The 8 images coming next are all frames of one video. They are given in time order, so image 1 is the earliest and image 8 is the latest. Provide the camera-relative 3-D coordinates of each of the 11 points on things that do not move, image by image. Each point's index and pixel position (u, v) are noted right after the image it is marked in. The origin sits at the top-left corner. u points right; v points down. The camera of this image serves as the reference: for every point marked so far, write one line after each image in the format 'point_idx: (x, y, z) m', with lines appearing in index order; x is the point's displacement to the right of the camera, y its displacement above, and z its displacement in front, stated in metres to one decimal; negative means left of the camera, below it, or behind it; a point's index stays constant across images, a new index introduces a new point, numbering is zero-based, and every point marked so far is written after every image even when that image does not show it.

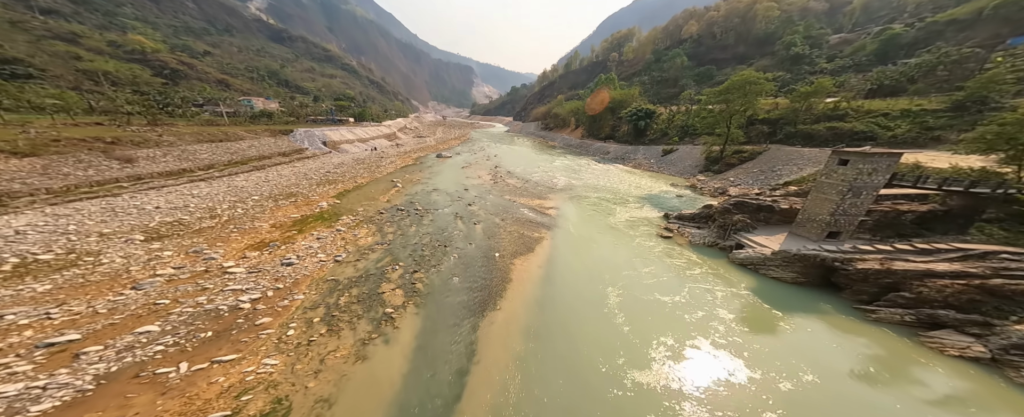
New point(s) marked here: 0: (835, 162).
0: (+12.8, +1.8, +12.3) m
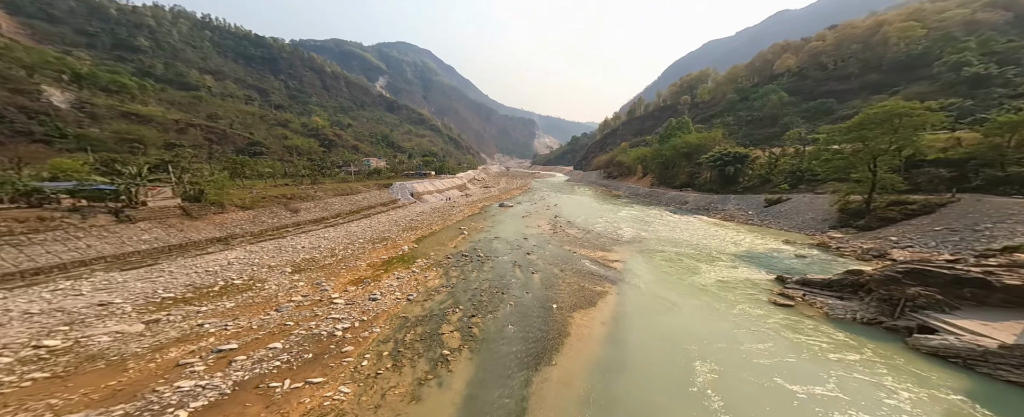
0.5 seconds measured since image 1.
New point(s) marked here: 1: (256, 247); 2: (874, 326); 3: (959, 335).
0: (+14.8, -0.7, +7.4) m
1: (-12.3, -1.5, +15.2) m
2: (+11.5, -4.0, +9.1) m
3: (+11.7, -3.7, +7.7) m
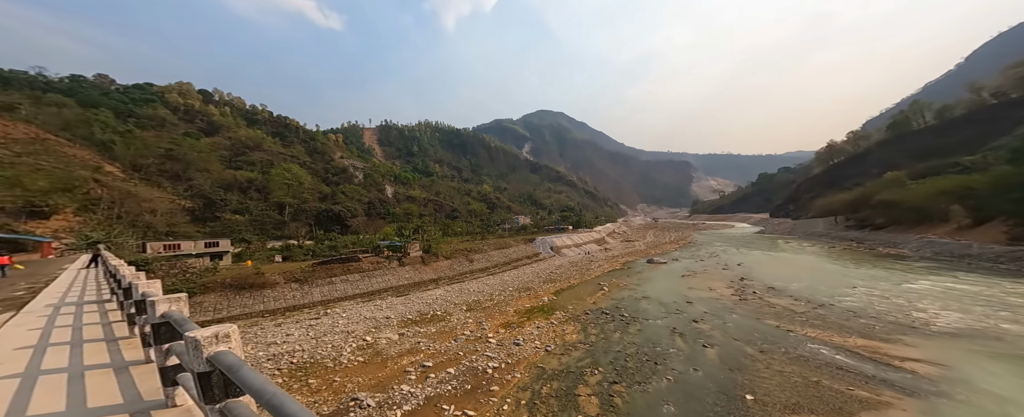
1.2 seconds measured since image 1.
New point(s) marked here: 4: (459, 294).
0: (+13.4, -1.3, -3.7) m
1: (-3.1, -4.9, +19.0) m
2: (+11.4, -5.0, -1.1) m
3: (+10.7, -4.4, -2.2) m
4: (-2.6, -4.9, +17.4) m
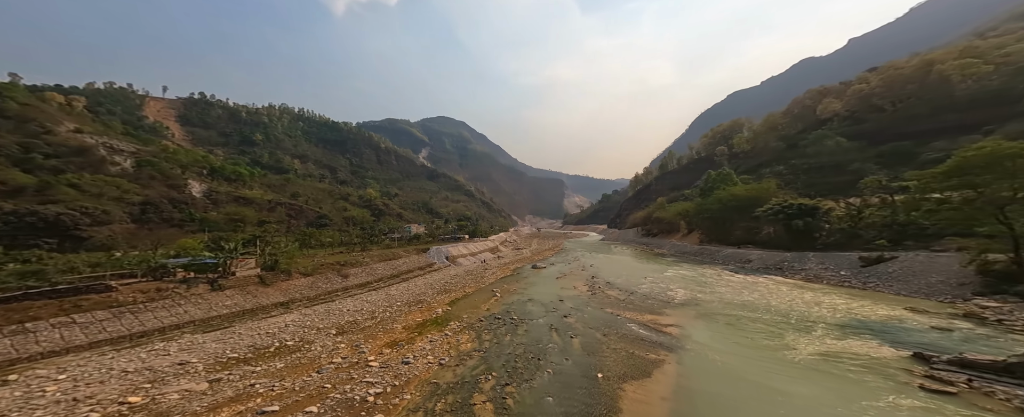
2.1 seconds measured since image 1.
0: (+15.2, -1.7, +4.1) m
1: (-10.3, -5.2, +15.9) m
2: (+12.0, -5.4, +5.3) m
3: (+12.0, -4.7, +4.1) m
4: (-9.2, -5.2, +14.8) m
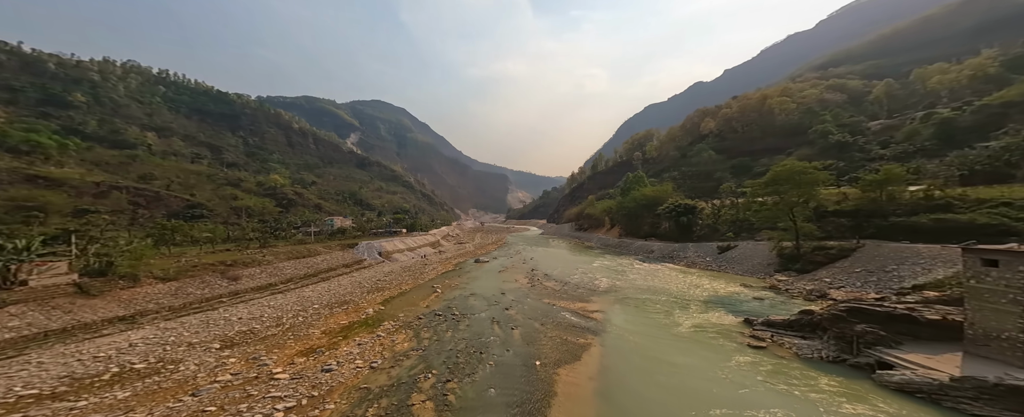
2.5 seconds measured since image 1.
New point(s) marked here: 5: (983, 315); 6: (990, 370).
0: (+14.2, -1.7, +9.5) m
1: (-13.7, -4.7, +12.4) m
2: (+10.8, -5.3, +9.7) m
3: (+11.2, -4.7, +8.5) m
4: (-12.3, -4.7, +11.7) m
5: (+14.4, -3.4, +9.3) m
6: (+12.3, -4.3, +8.0) m
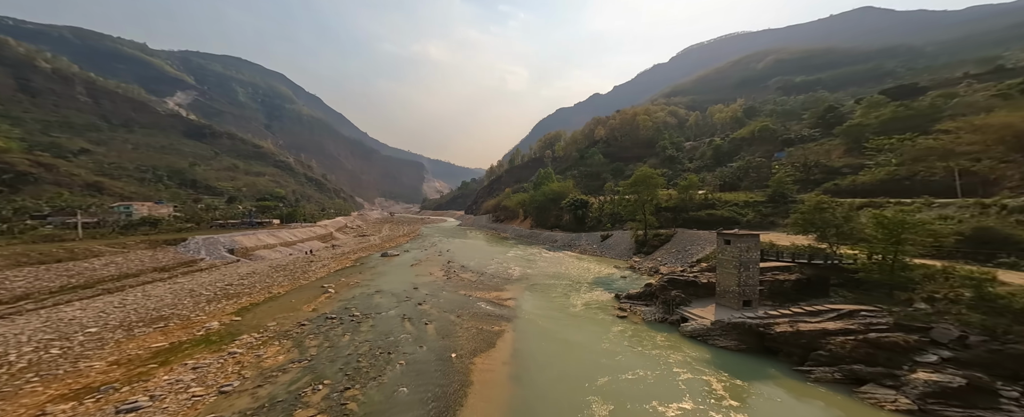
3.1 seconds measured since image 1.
0: (+10.2, -1.6, +15.1) m
1: (-16.3, -3.8, +5.6) m
2: (+6.8, -5.1, +14.2) m
3: (+7.8, -4.6, +13.2) m
4: (-14.7, -4.0, +5.7) m
5: (+10.3, -3.3, +15.2) m
6: (+9.0, -4.3, +13.2) m
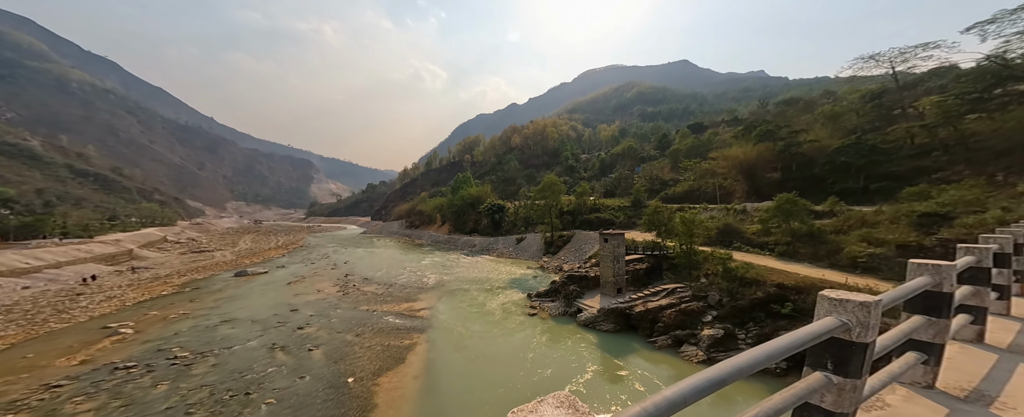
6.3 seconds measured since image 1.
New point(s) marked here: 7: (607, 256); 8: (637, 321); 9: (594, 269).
0: (+5.0, -1.8, +17.3) m
1: (-15.7, -3.9, -1.8) m
2: (+2.3, -5.3, +15.1) m
3: (+3.5, -4.8, +14.6) m
4: (-14.3, -4.1, -1.2) m
5: (+5.1, -3.5, +17.4) m
6: (+4.7, -4.5, +15.0) m
7: (+5.2, -2.7, +17.2) m
8: (+6.1, -5.4, +14.9) m
9: (+4.8, -3.8, +19.2) m
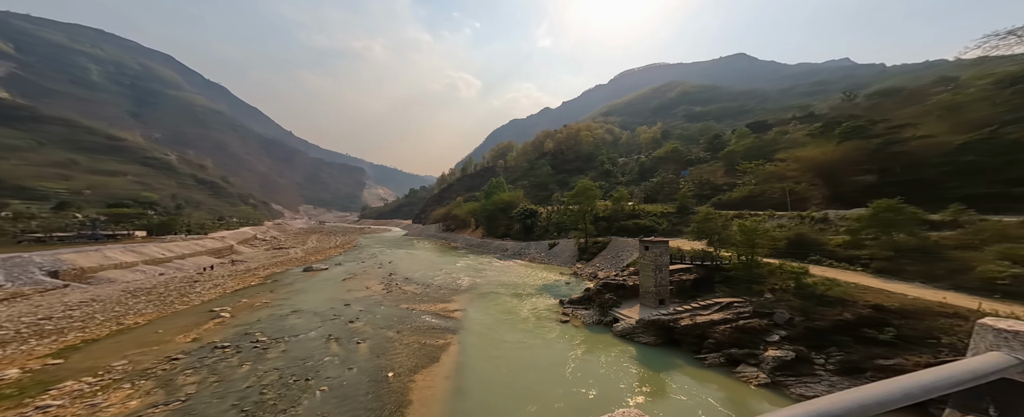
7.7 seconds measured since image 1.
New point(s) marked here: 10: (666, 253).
0: (+7.1, -2.1, +16.9) m
1: (-16.3, -3.8, +1.0) m
2: (+4.0, -5.6, +15.0) m
3: (+5.1, -5.1, +14.3) m
4: (-14.8, -4.0, +1.5) m
5: (+7.2, -3.8, +16.9) m
6: (+6.4, -4.8, +14.6) m
7: (+7.2, -3.1, +16.7) m
8: (+7.7, -5.7, +14.3) m
9: (+7.1, -4.2, +18.7) m
10: (+8.1, -2.3, +16.4) m
